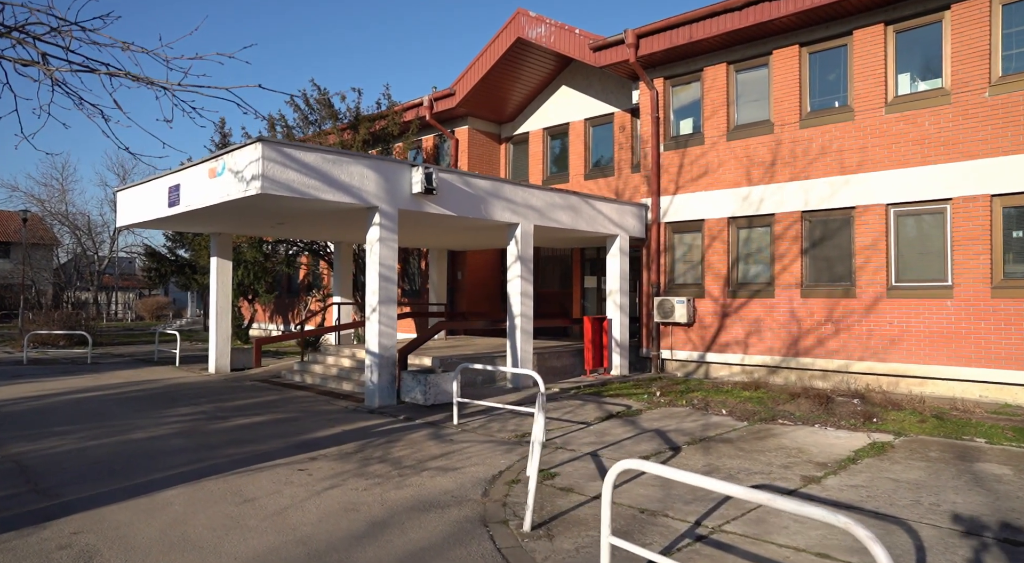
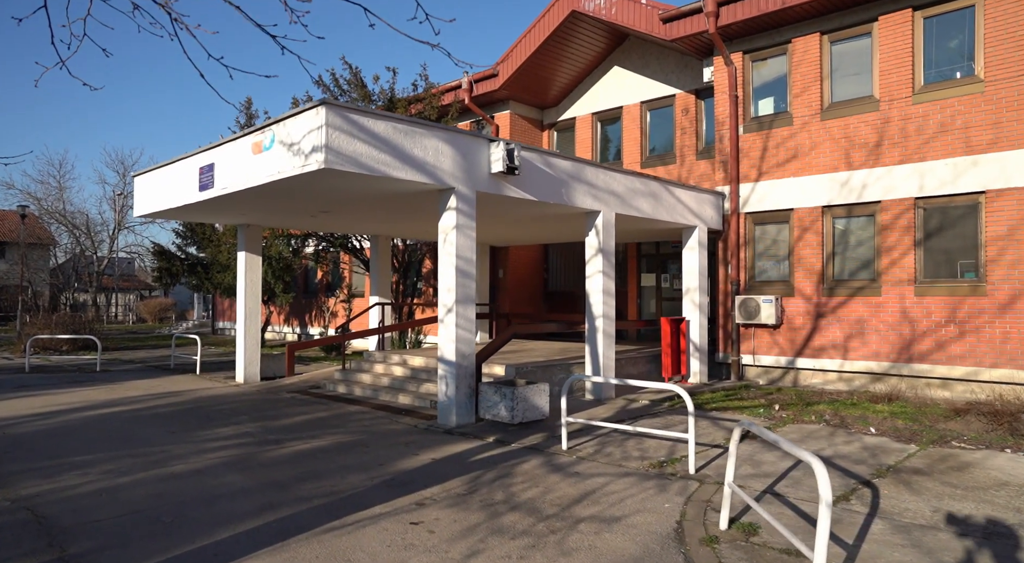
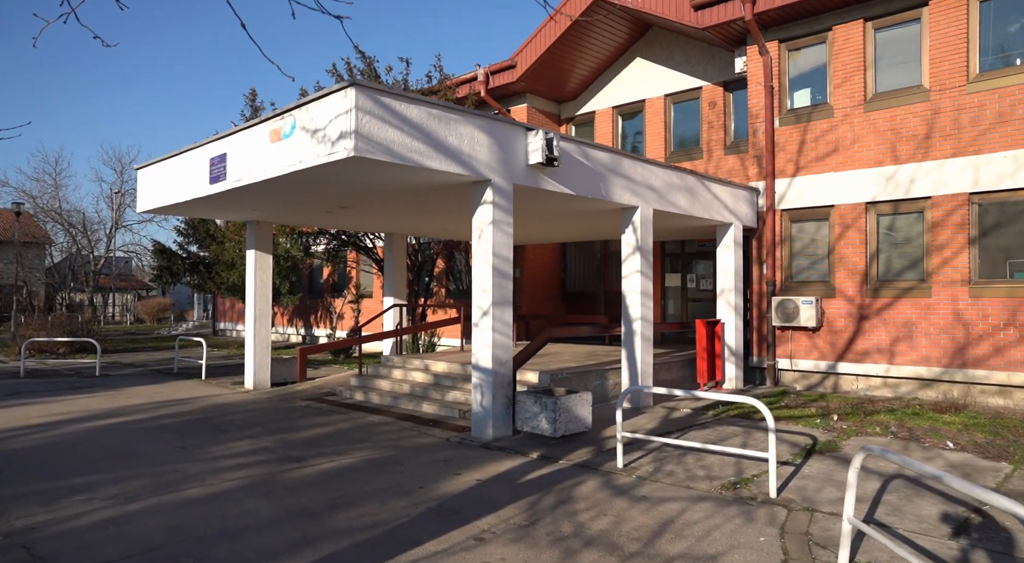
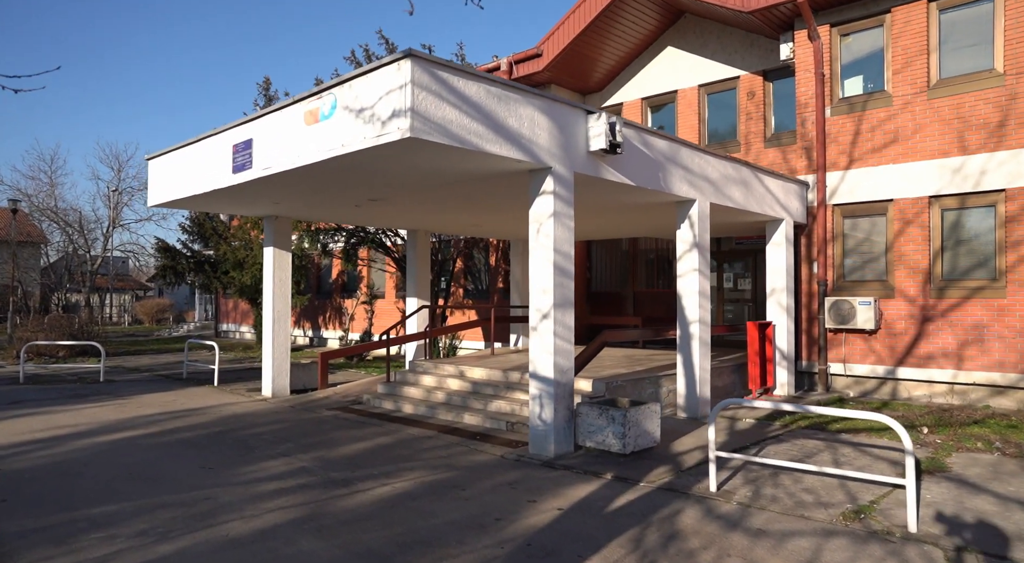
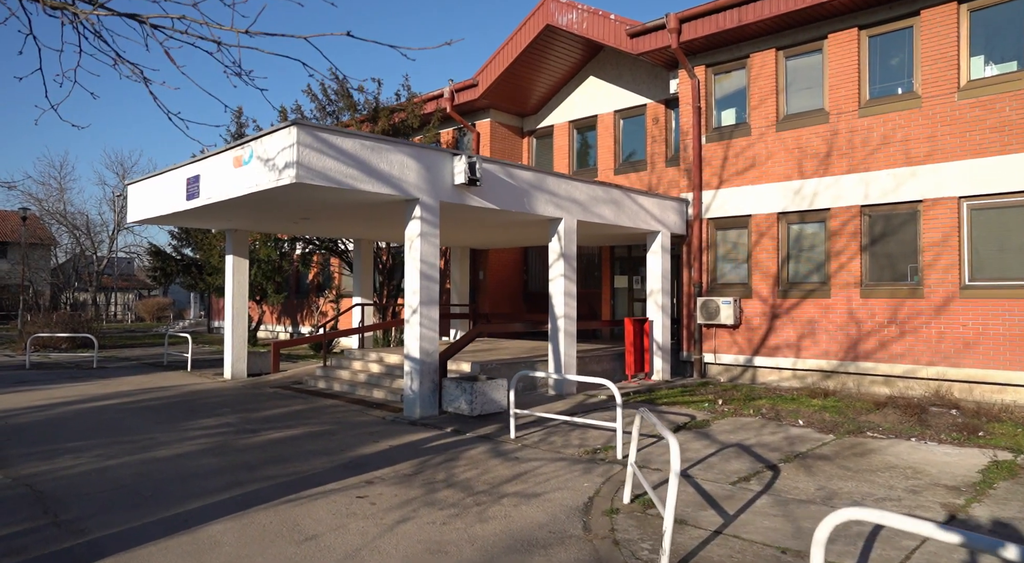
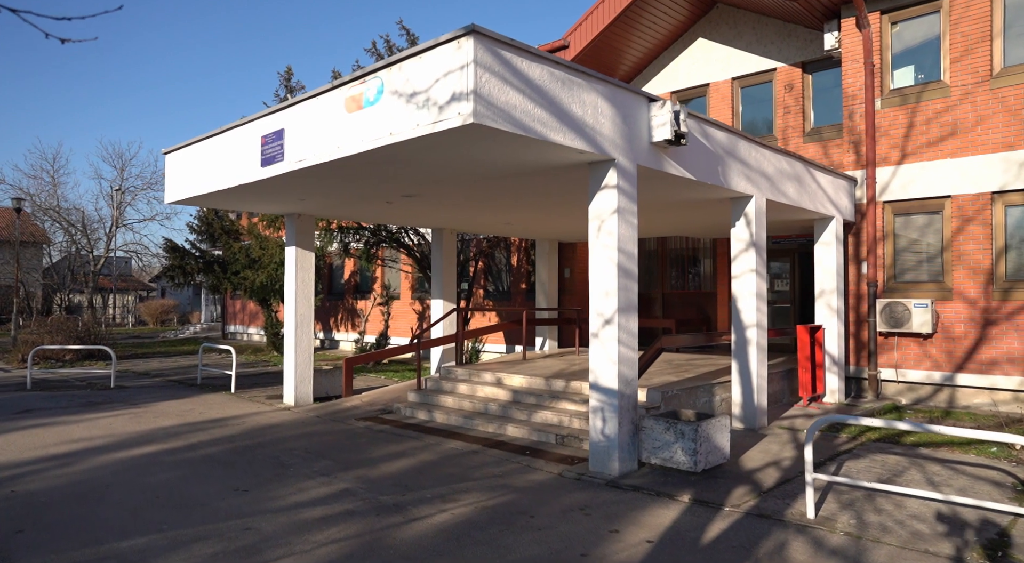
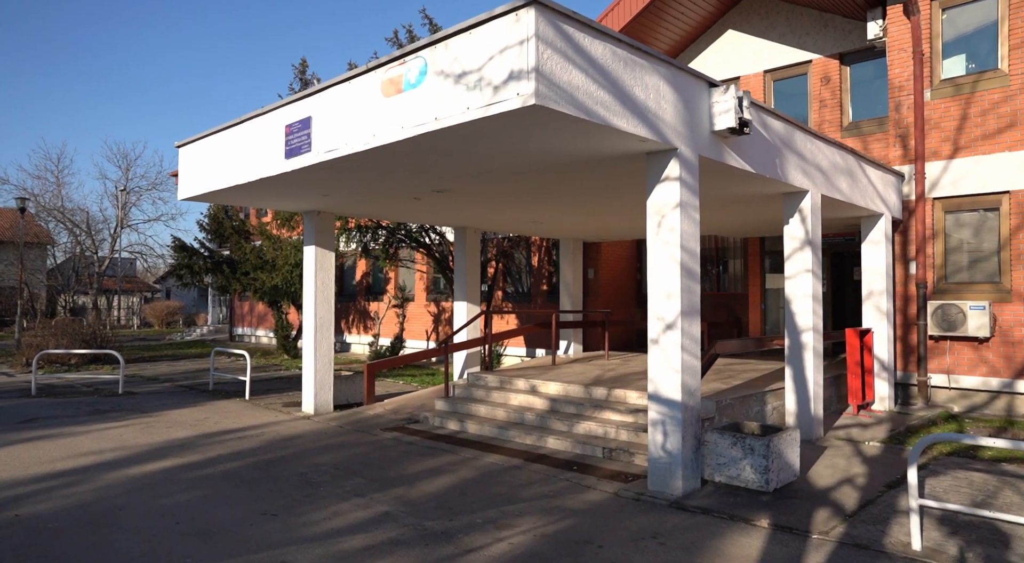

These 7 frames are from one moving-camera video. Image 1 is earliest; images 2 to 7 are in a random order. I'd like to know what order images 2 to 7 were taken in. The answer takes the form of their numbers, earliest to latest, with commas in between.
5, 2, 3, 4, 6, 7
